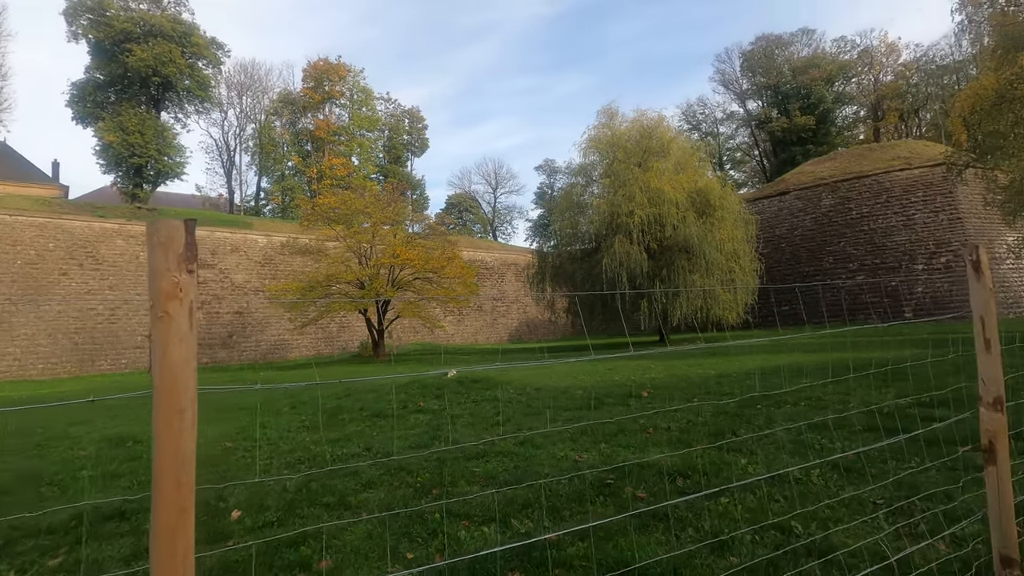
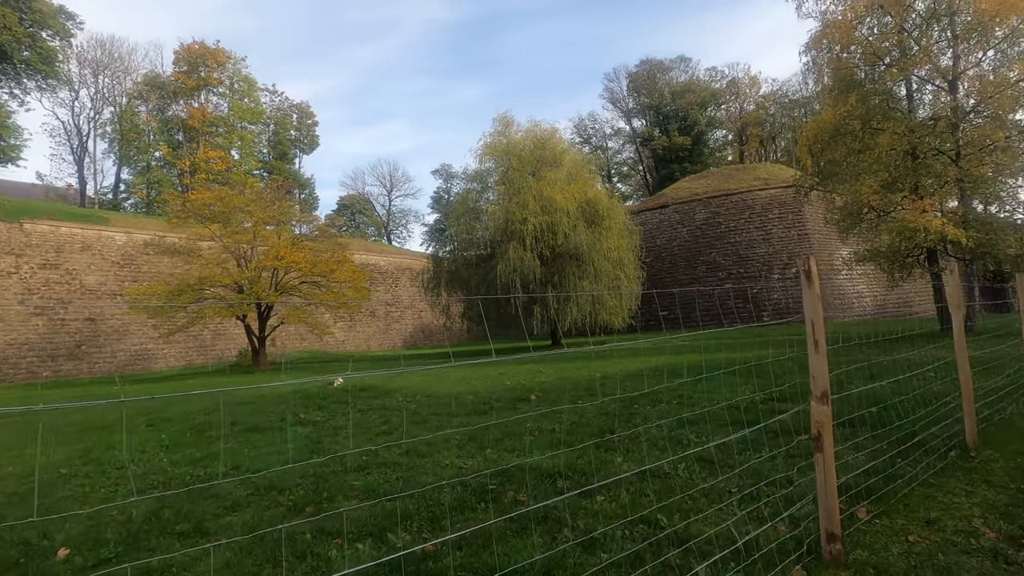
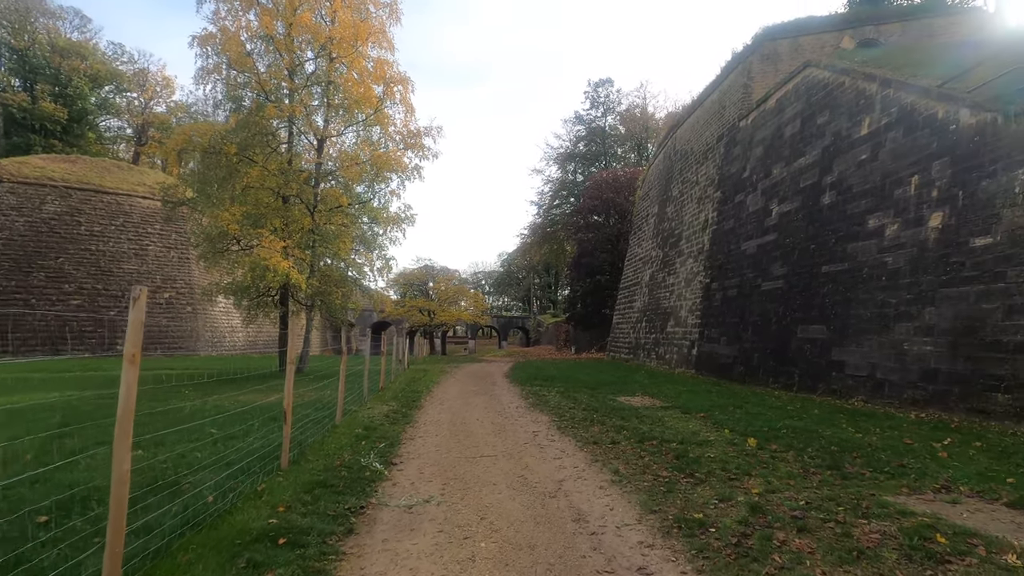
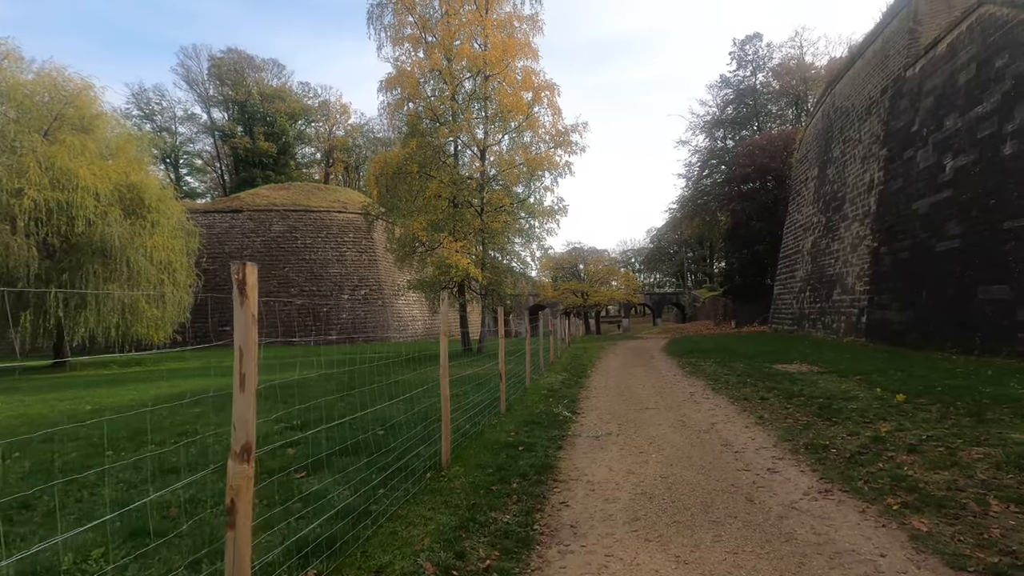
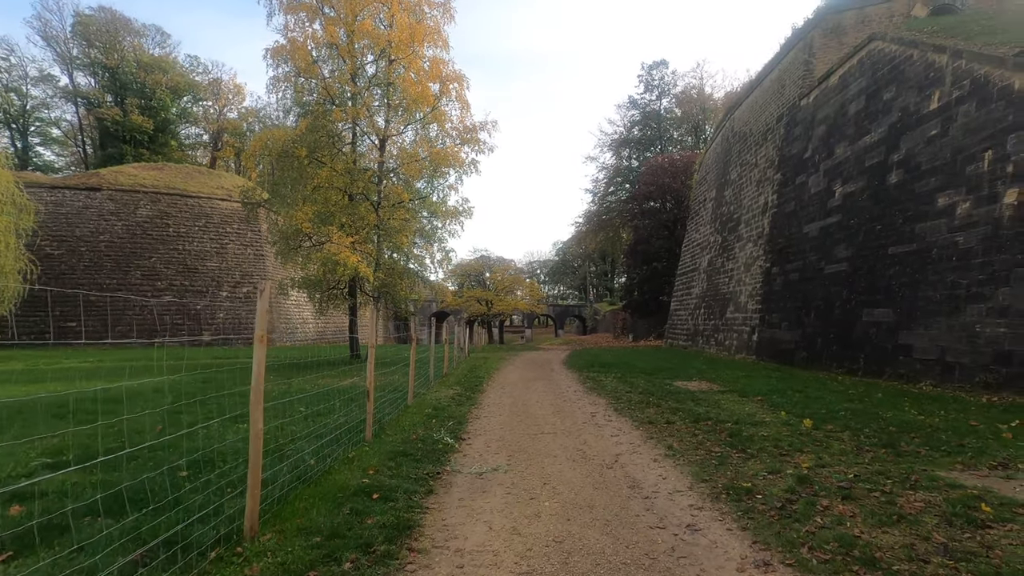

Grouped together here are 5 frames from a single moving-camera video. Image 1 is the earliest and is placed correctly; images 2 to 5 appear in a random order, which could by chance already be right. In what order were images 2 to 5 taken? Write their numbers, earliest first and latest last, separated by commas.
2, 4, 5, 3
